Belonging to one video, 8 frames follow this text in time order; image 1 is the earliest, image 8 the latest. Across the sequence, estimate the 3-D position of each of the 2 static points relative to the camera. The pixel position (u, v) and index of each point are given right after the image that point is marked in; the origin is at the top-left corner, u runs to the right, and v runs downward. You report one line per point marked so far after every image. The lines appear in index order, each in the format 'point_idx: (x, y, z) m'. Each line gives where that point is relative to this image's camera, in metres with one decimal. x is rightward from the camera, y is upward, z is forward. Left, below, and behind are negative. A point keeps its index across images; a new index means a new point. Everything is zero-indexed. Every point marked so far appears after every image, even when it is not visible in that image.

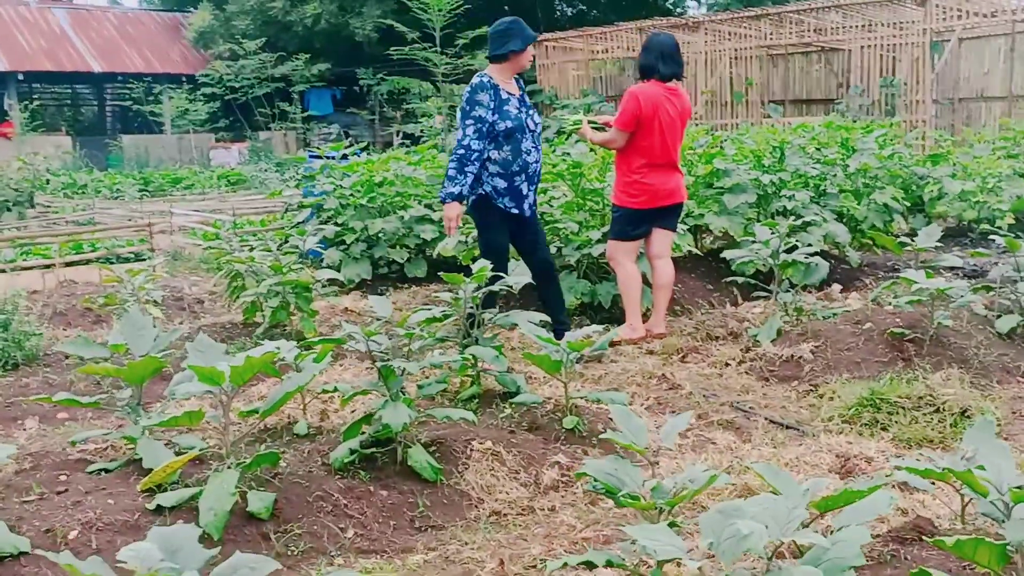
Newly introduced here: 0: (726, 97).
0: (+2.4, +2.2, +13.7) m
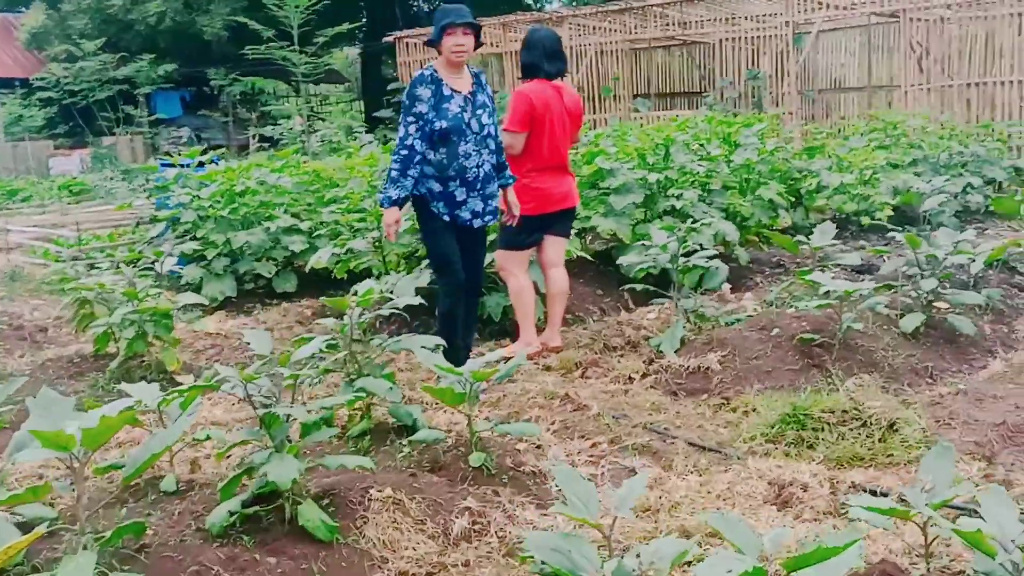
0: (+0.9, +2.2, +13.5) m
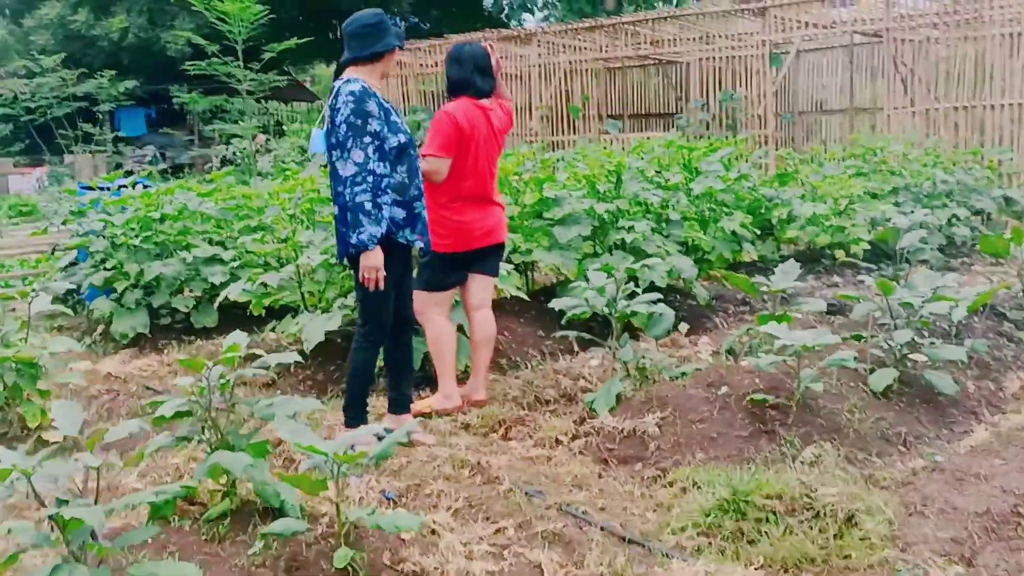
0: (+0.5, +1.9, +13.0) m
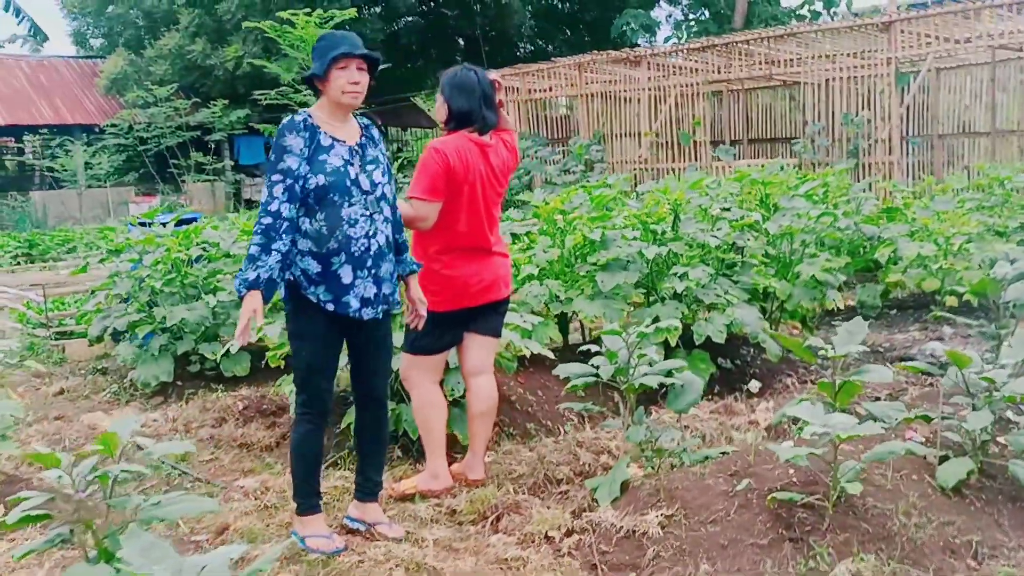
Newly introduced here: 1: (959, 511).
0: (+1.7, +1.6, +12.3) m
1: (+1.2, -0.6, +3.1) m
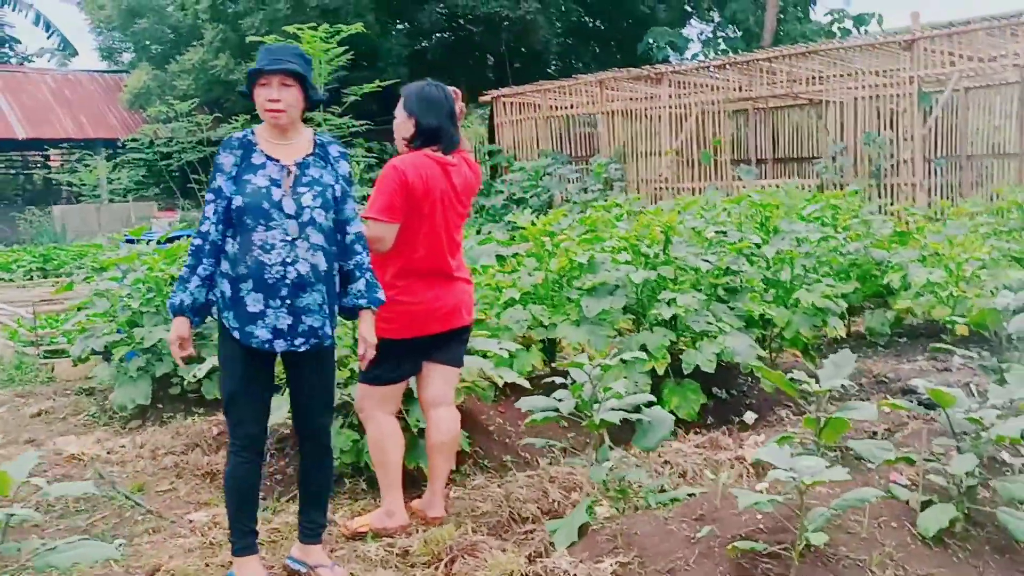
0: (+1.8, +1.3, +12.1) m
1: (+1.0, -0.7, +2.8) m
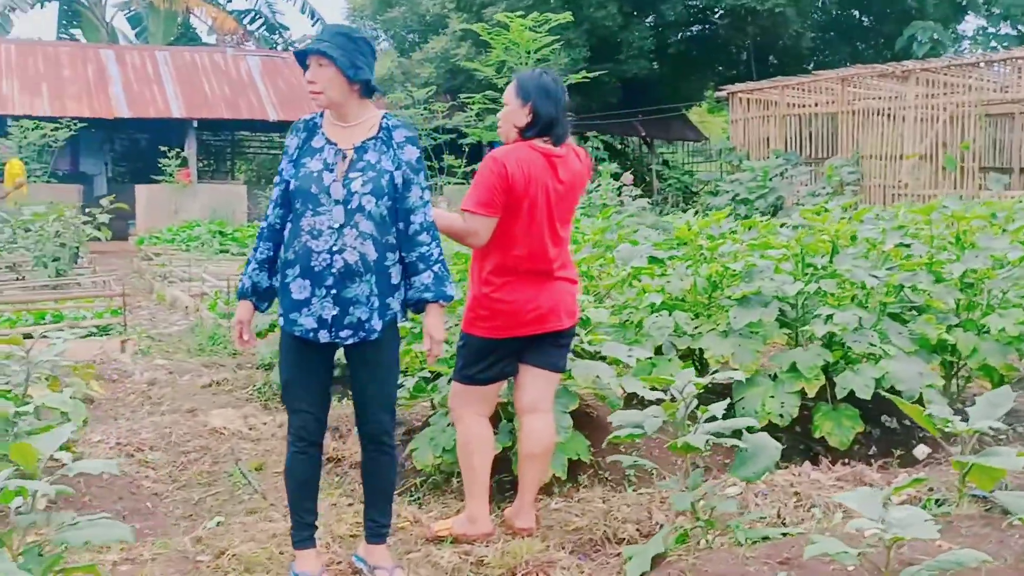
0: (+4.0, +1.2, +11.2) m
1: (+1.1, -0.7, +2.4) m
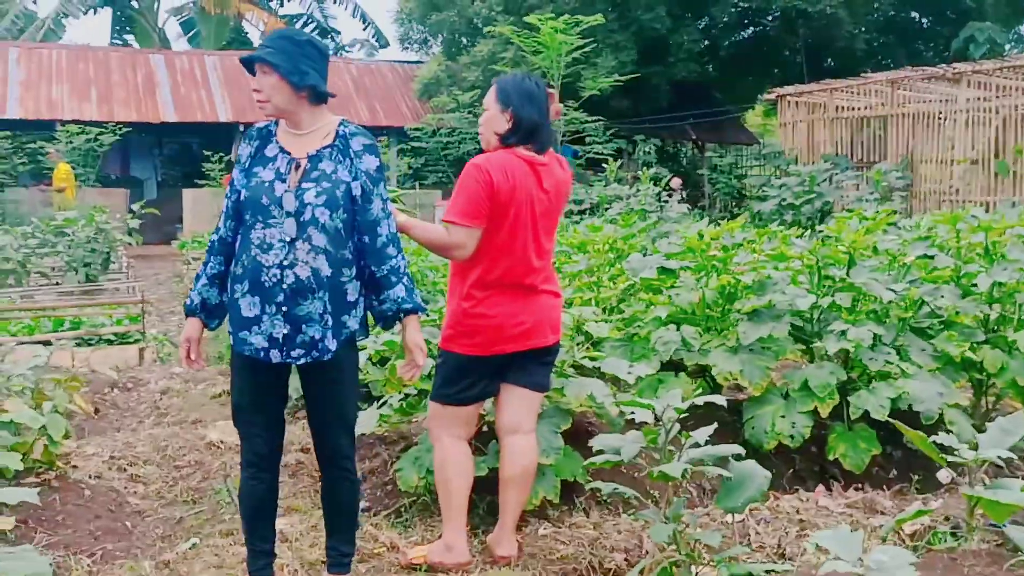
0: (+4.4, +1.1, +10.8) m
1: (+1.0, -0.8, +2.2) m
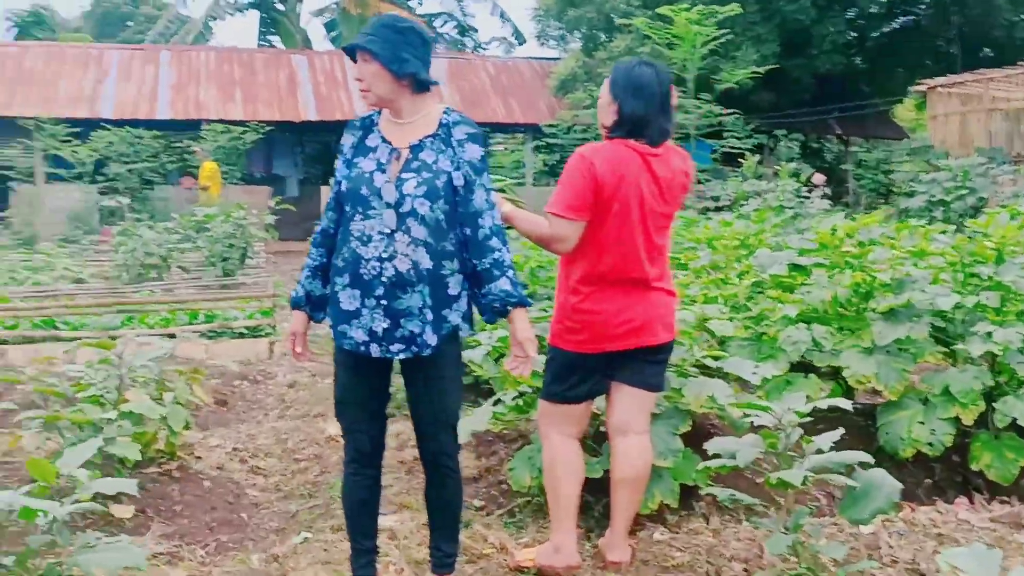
0: (+5.6, +1.1, +10.1) m
1: (+1.2, -0.8, +2.0) m
